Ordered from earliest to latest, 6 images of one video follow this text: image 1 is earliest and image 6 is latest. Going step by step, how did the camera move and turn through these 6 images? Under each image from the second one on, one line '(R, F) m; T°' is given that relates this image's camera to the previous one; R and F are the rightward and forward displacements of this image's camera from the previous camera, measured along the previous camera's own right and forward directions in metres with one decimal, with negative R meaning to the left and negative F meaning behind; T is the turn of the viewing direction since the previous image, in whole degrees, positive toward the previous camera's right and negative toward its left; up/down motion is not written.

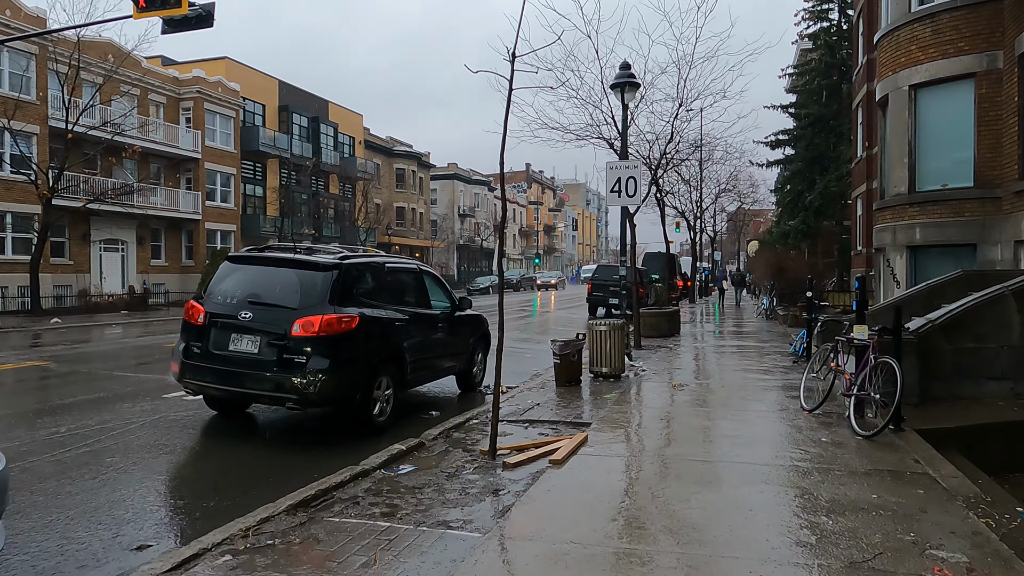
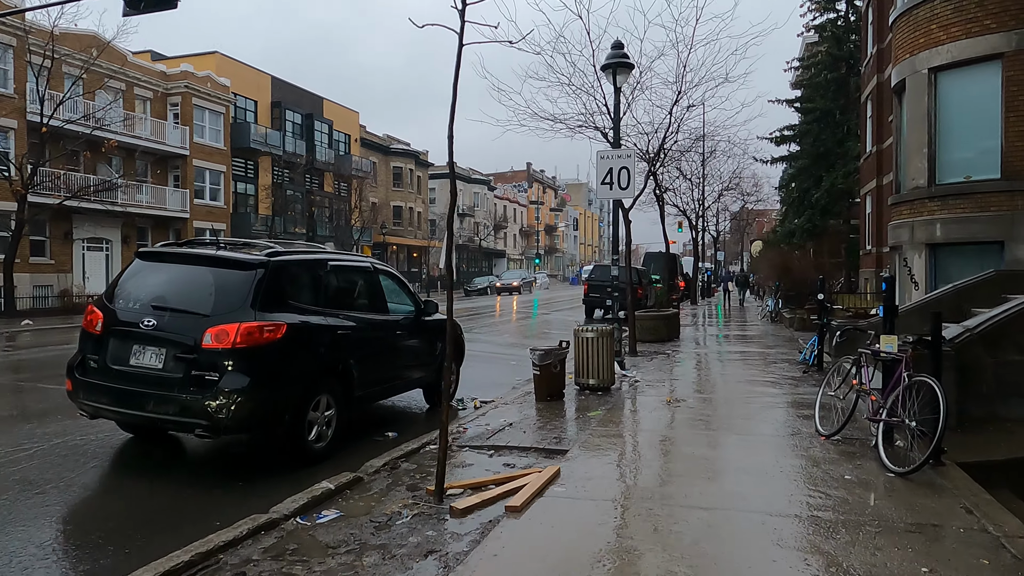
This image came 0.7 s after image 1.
(+0.3, +1.1) m; 0°
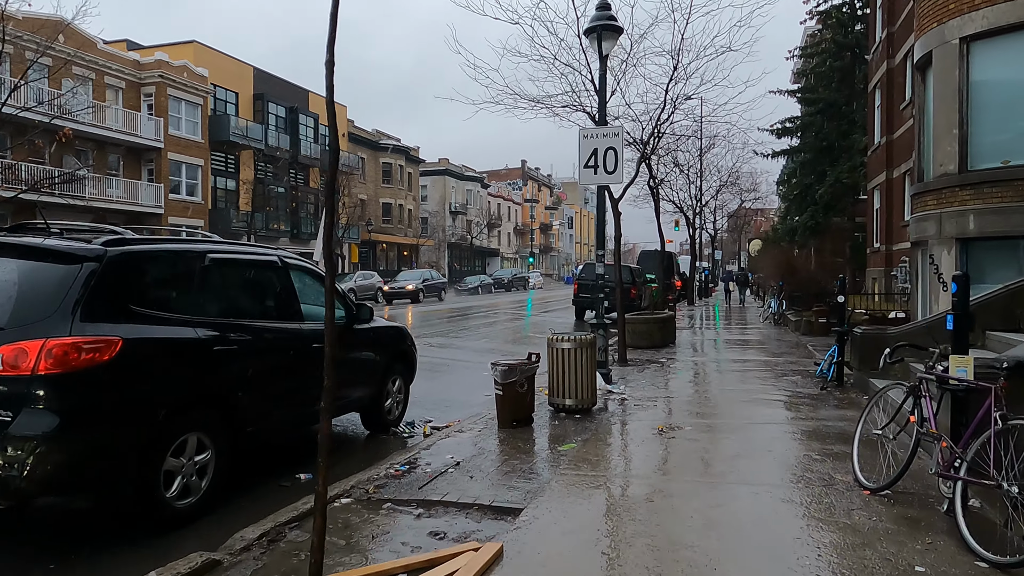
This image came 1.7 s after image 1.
(+0.4, +1.6) m; 0°
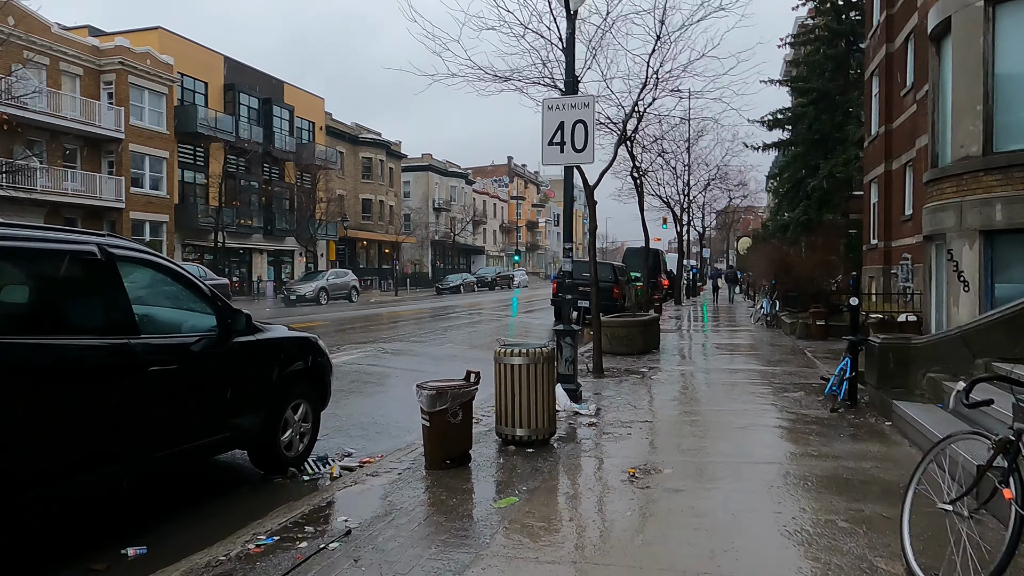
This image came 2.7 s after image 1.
(+0.4, +1.6) m; +1°
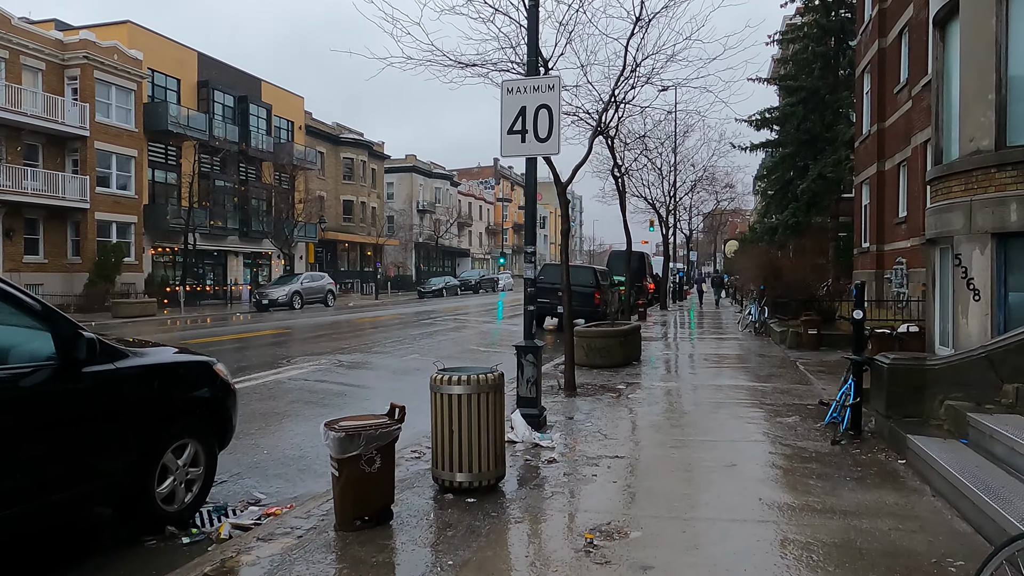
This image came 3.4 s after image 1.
(+0.4, +1.1) m; +1°
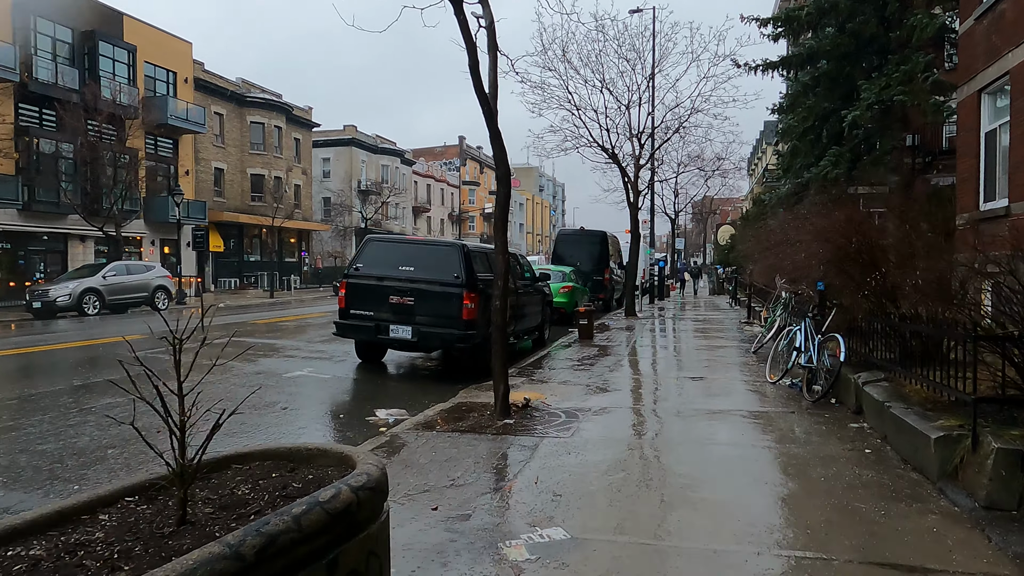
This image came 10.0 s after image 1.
(+2.9, +10.5) m; +1°
